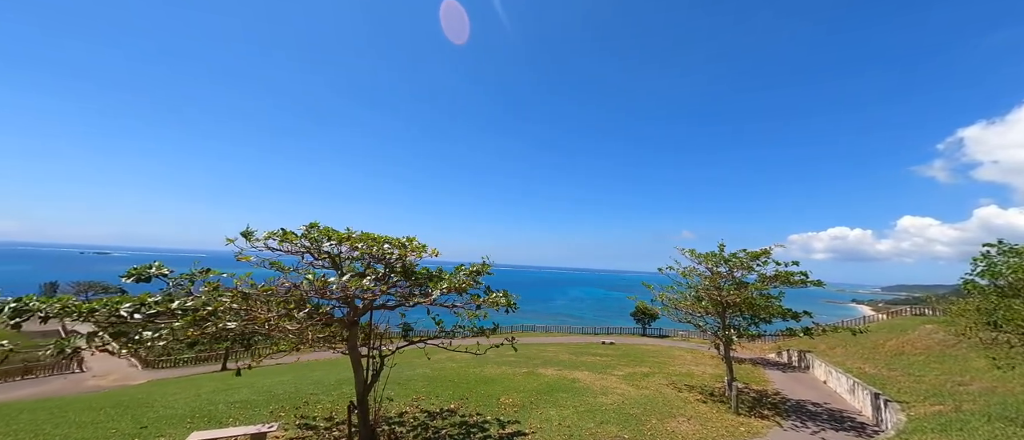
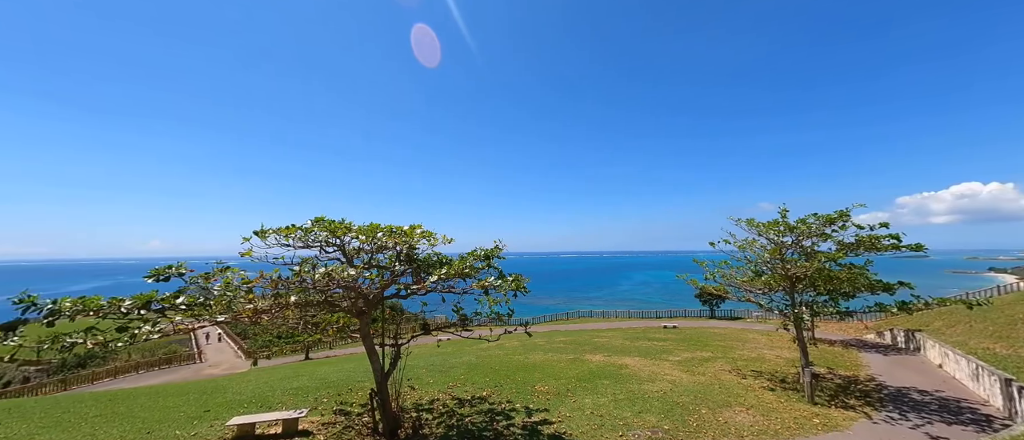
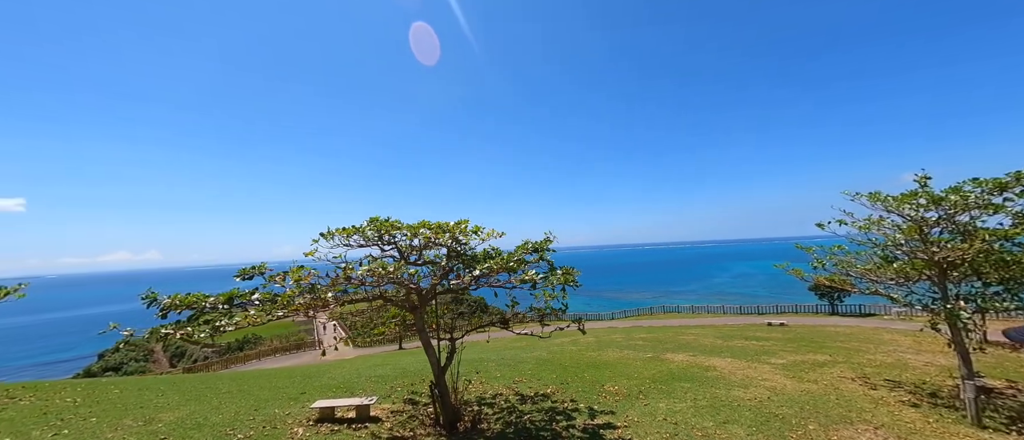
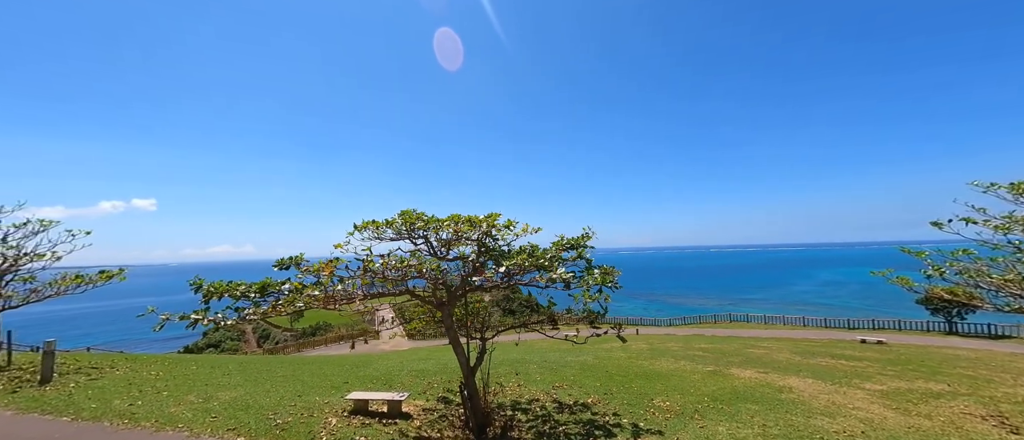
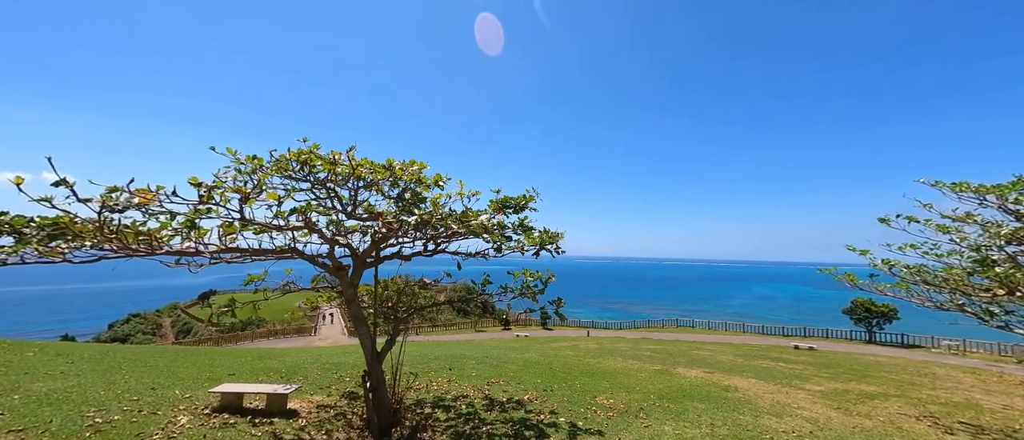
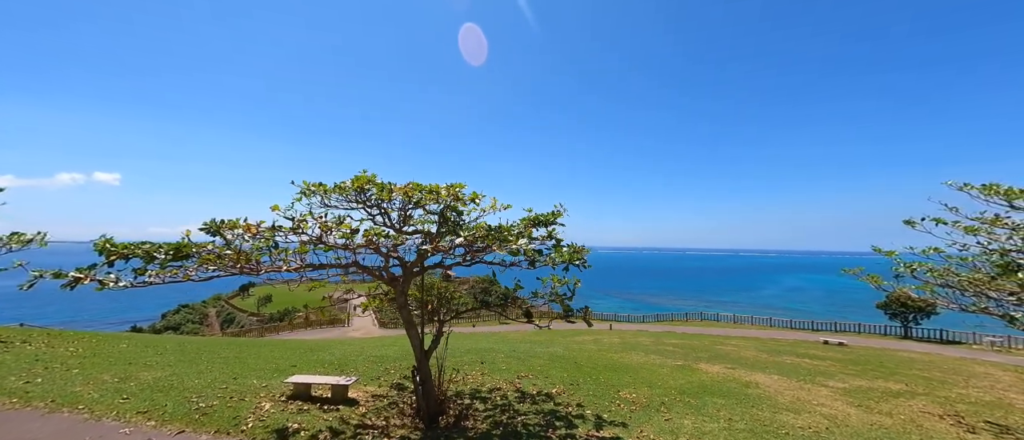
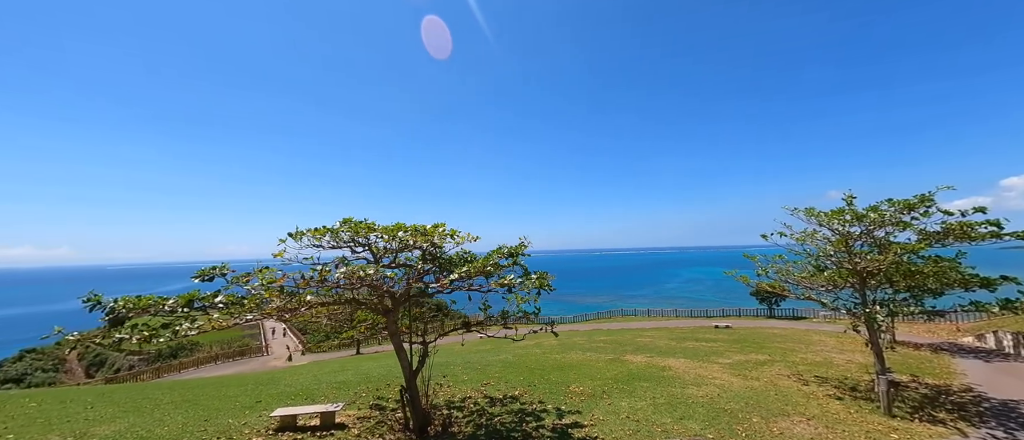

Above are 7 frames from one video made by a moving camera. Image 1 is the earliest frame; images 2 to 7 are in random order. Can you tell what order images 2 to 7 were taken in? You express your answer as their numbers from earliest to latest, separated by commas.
2, 7, 3, 4, 6, 5
